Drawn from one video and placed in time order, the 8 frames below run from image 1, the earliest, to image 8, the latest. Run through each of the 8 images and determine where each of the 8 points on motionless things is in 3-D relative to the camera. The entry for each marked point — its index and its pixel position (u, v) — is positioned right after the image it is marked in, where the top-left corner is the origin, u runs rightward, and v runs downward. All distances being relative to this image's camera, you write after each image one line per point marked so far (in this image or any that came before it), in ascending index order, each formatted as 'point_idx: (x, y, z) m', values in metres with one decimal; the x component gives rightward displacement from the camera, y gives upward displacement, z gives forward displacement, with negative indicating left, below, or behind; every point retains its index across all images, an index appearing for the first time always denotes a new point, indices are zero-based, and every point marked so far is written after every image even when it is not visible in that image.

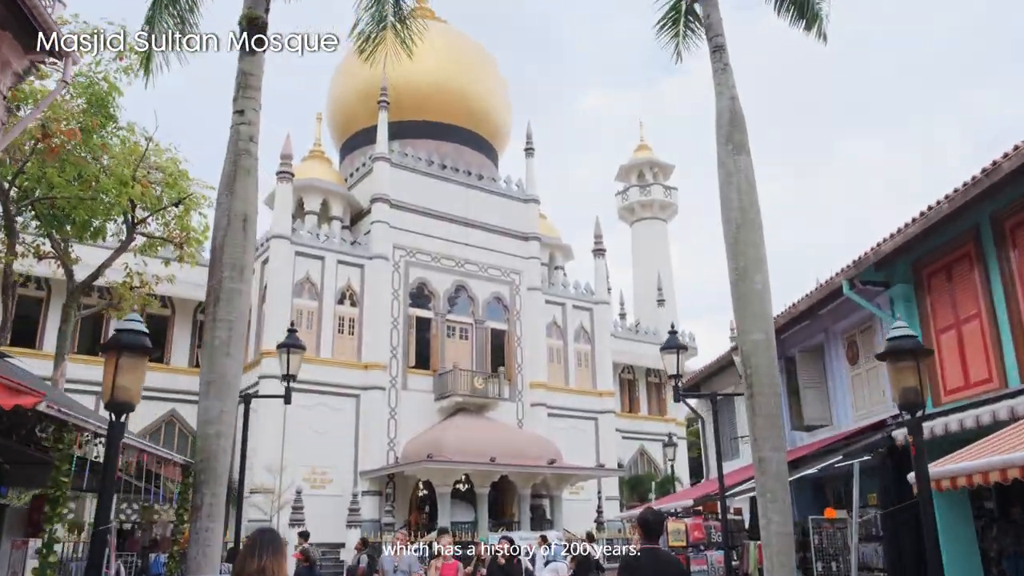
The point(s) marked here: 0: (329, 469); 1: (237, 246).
0: (-4.1, -4.1, +19.0) m
1: (-2.0, +0.3, +6.1) m
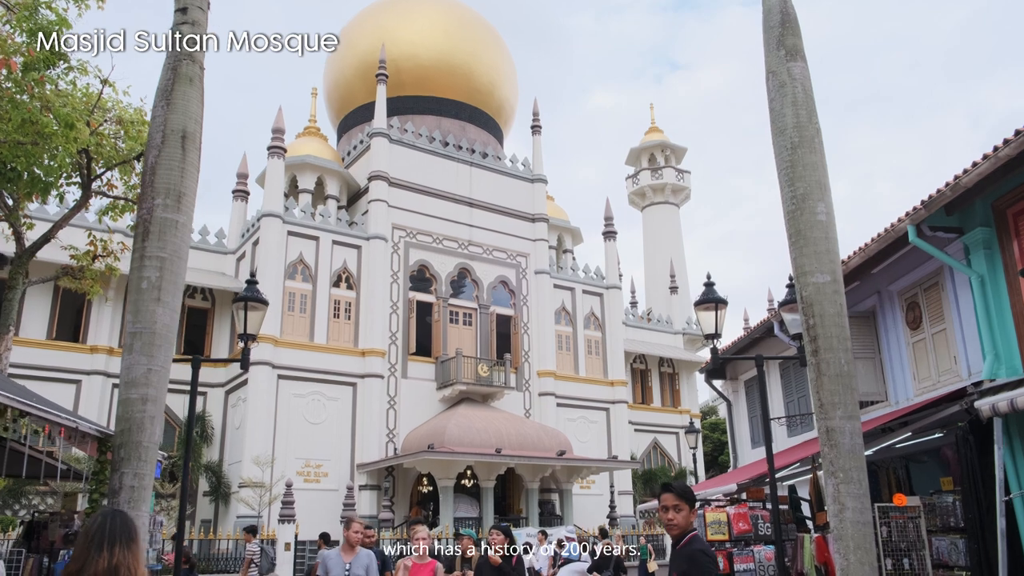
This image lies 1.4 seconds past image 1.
0: (-4.0, -3.7, +17.8) m
1: (-2.0, +0.7, +4.9) m
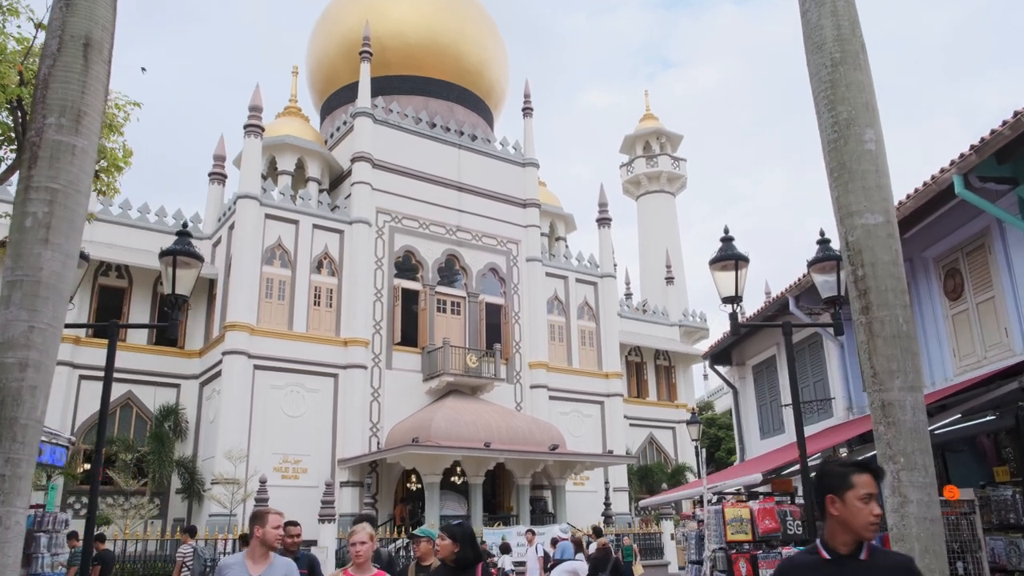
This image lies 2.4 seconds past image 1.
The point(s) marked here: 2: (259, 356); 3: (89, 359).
0: (-4.2, -3.4, +16.9) m
1: (-2.1, +1.0, +4.0) m
2: (-5.1, -1.4, +16.9) m
3: (-8.7, -1.5, +17.3) m
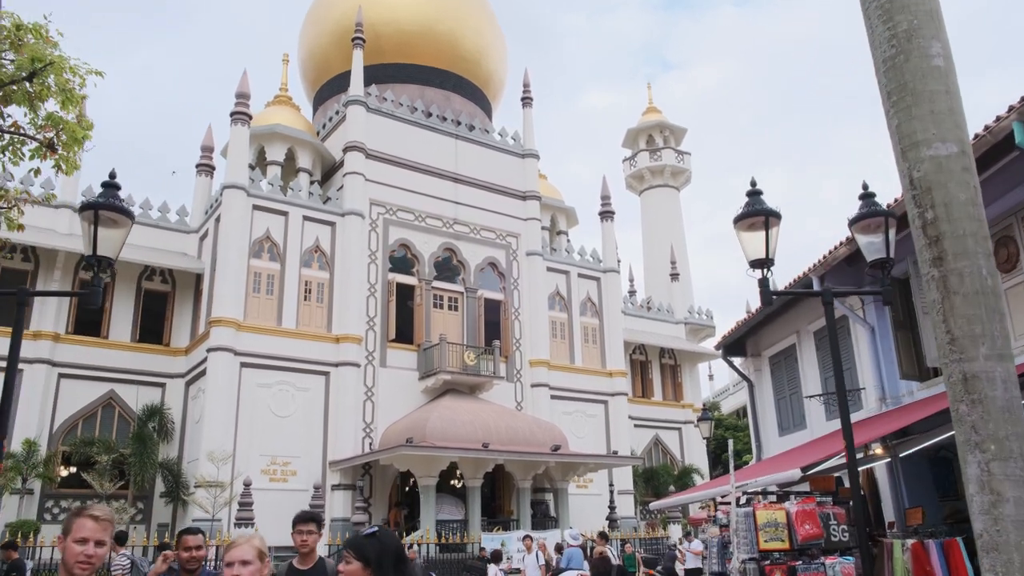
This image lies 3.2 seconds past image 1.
0: (-4.2, -3.3, +16.1) m
1: (-2.1, +1.2, +3.2) m
2: (-5.1, -1.2, +16.1) m
3: (-8.7, -1.4, +16.6) m
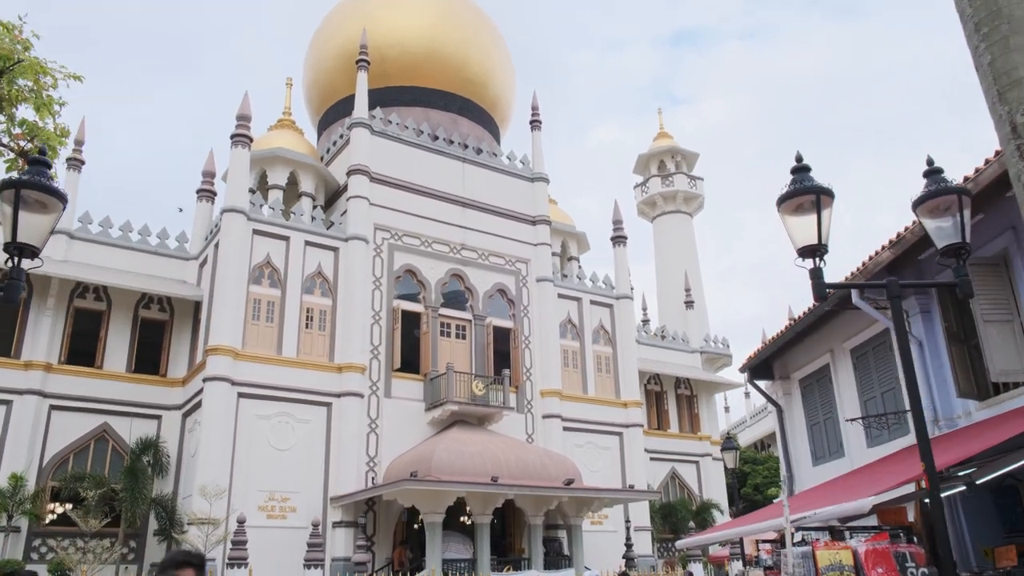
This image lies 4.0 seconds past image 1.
0: (-4.0, -3.7, +15.3) m
1: (-2.1, +1.2, +2.6) m
2: (-4.9, -1.7, +15.4) m
3: (-8.5, -1.9, +15.9) m
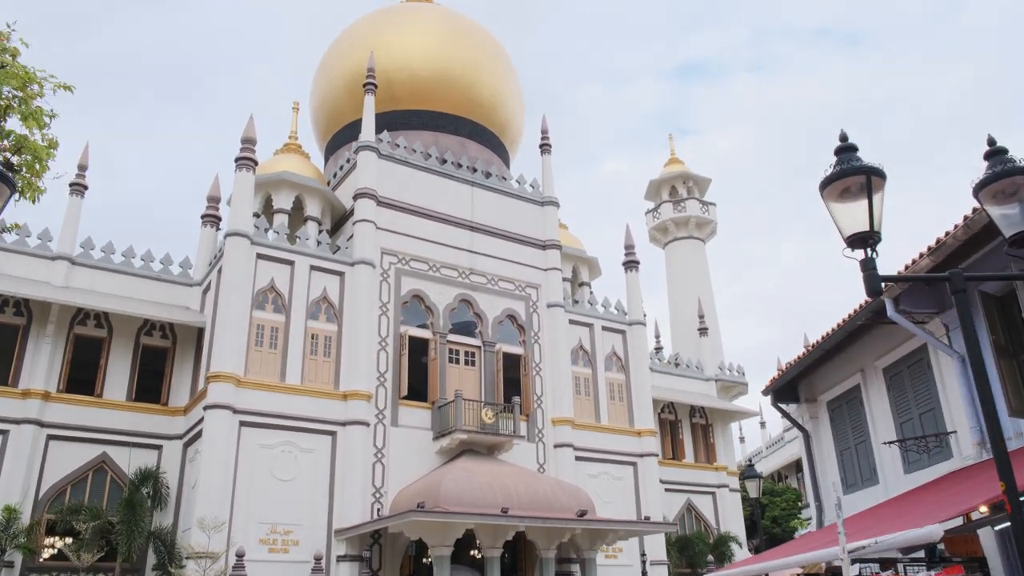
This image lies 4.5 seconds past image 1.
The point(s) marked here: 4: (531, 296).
0: (-3.8, -4.2, +14.7) m
1: (-2.1, +1.3, +2.2) m
2: (-4.7, -2.2, +14.9) m
3: (-8.3, -2.4, +15.5) m
4: (+0.4, -0.2, +19.6) m
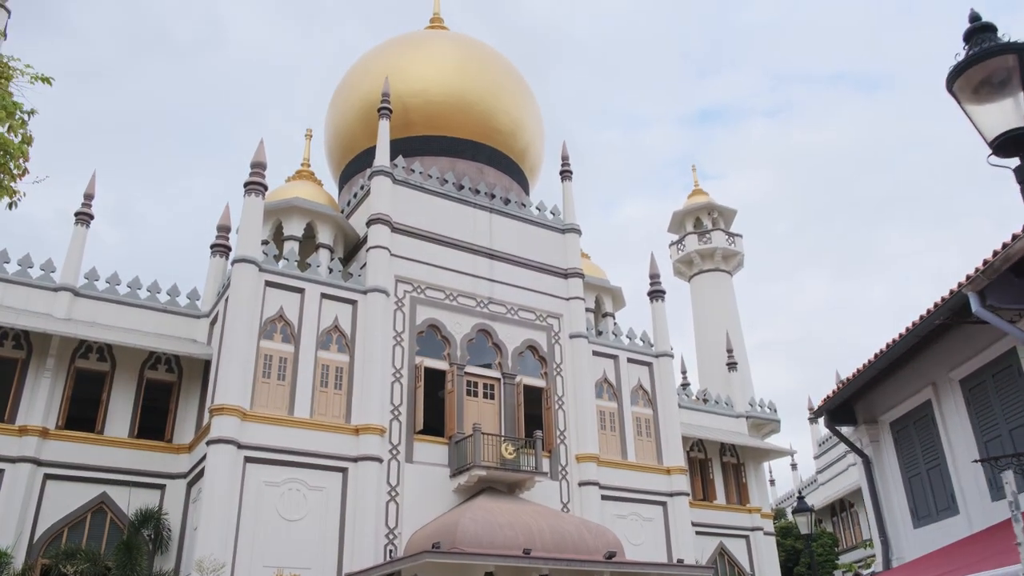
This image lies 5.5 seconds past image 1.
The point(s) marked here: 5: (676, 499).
0: (-3.4, -4.6, +13.8) m
1: (-2.1, +1.5, +1.5) m
2: (-4.4, -2.6, +14.1) m
3: (-8.0, -2.9, +14.7) m
4: (+0.9, -0.8, +18.7) m
5: (+3.6, -4.7, +18.5) m
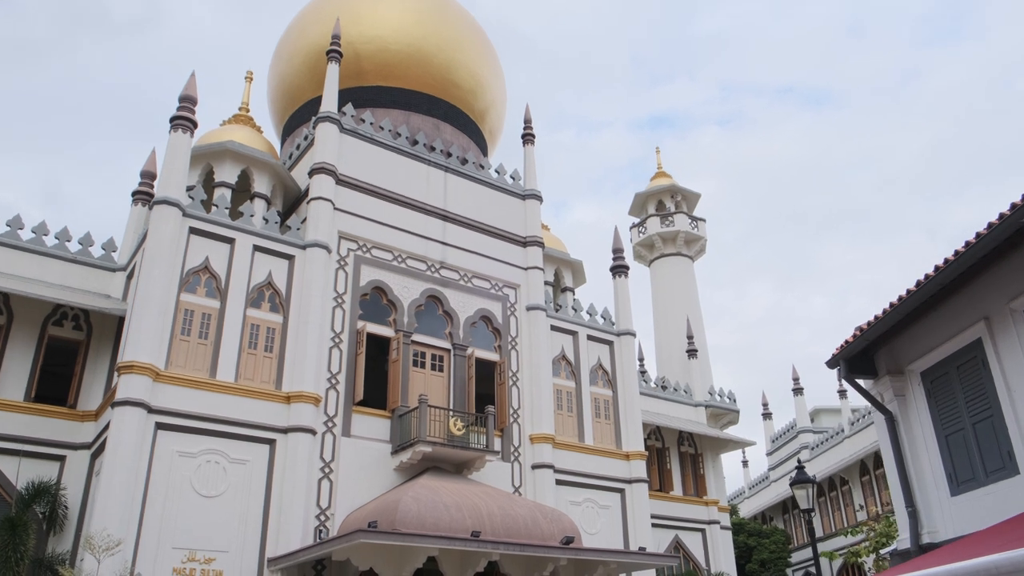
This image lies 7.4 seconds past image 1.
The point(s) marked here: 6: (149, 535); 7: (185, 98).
0: (-4.2, -3.8, +12.1) m
1: (-2.0, +2.2, -0.1) m
2: (-5.1, -1.8, +12.4) m
3: (-8.7, -1.9, +12.8) m
4: (-0.1, -0.2, +17.3) m
5: (+2.5, -4.1, +17.3) m
6: (-5.0, -3.4, +11.6) m
7: (-5.6, +3.2, +14.4) m
